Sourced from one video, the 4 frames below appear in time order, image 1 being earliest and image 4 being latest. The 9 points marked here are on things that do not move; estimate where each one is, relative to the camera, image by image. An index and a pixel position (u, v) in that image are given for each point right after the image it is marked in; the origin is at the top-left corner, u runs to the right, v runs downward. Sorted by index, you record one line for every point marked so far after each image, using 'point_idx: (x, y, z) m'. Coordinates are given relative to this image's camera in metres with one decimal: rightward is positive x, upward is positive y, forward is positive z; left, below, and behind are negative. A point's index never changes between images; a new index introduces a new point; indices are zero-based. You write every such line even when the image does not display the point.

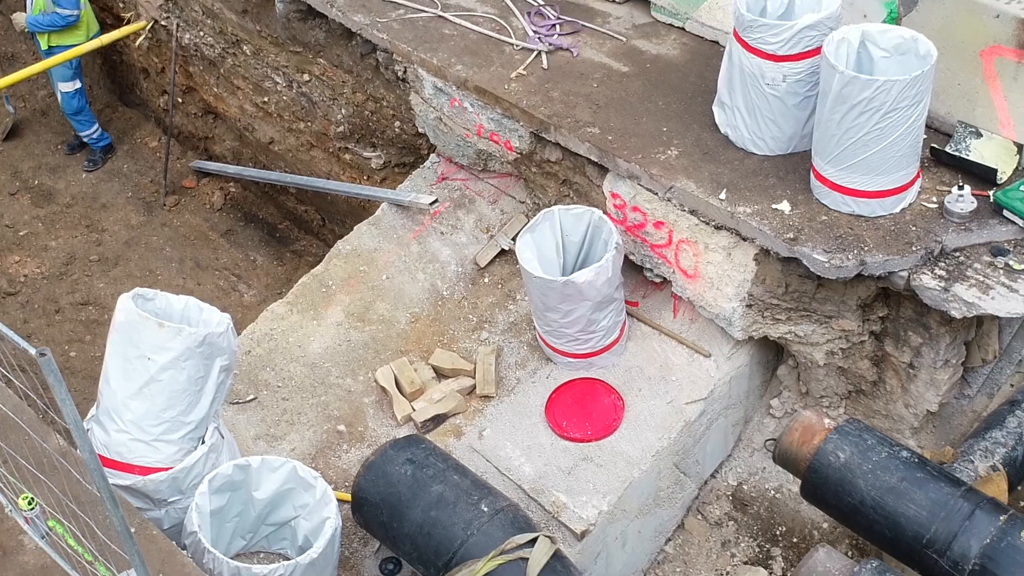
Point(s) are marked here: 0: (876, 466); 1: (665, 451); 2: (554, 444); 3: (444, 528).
0: (+0.8, -0.4, +2.9) m
1: (+0.4, -0.4, +3.4) m
2: (+0.1, -0.4, +3.4) m
3: (-0.2, -0.6, +2.9) m
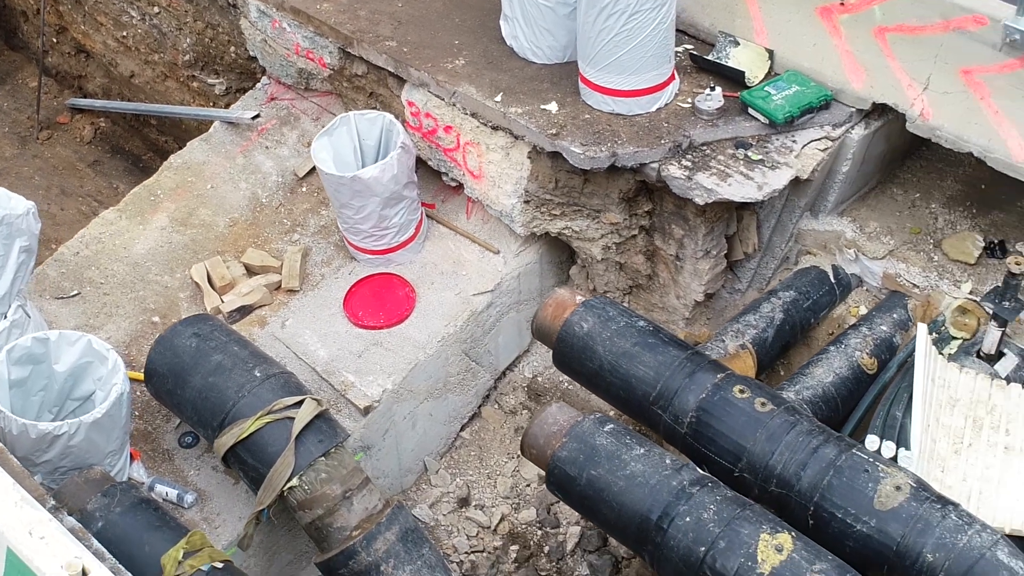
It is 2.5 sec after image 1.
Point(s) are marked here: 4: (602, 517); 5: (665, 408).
0: (+0.3, -0.1, +3.2) m
1: (-0.2, -0.1, +3.7) m
2: (-0.5, -0.1, +3.7) m
3: (-0.7, -0.3, +3.2) m
4: (+0.2, -0.5, +2.9) m
5: (+0.4, -0.3, +3.1) m
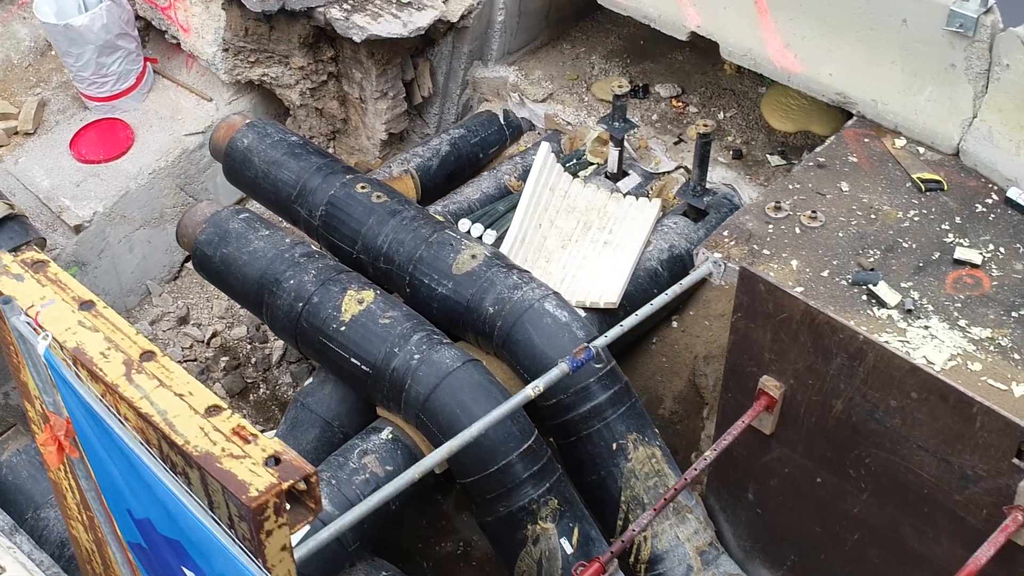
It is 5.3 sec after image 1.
0: (-0.7, +0.4, +3.7) m
1: (-1.2, +0.4, +4.2) m
2: (-1.5, +0.4, +4.2) m
3: (-1.7, +0.3, +3.7) m
4: (-0.8, 0.0, +3.4) m
5: (-0.6, +0.2, +3.6) m
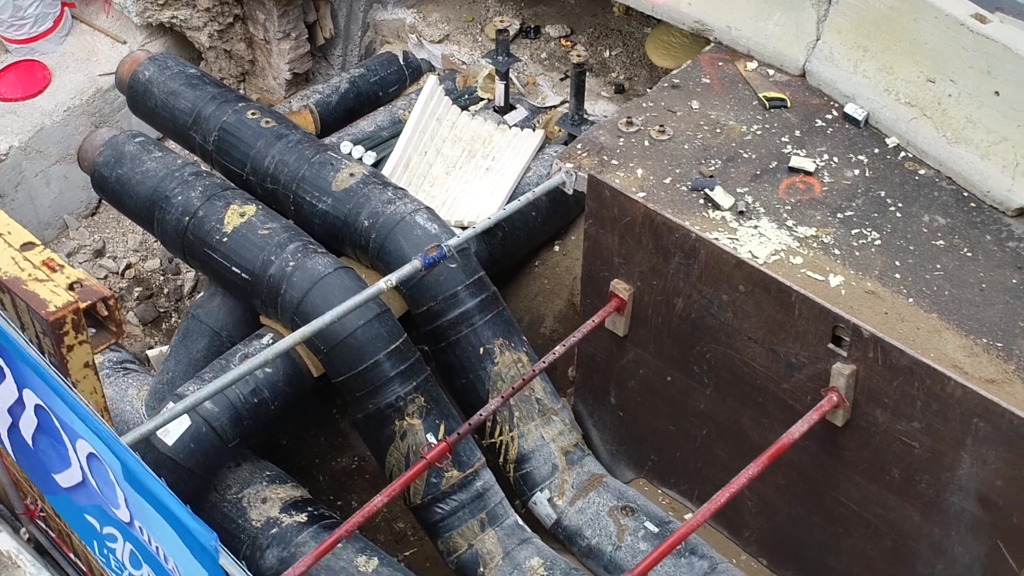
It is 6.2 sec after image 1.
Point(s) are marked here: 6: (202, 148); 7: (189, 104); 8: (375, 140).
0: (-1.1, +0.7, +3.9) m
1: (-1.5, +0.6, +4.4) m
2: (-1.8, +0.6, +4.4) m
3: (-2.1, +0.5, +3.9) m
4: (-1.1, +0.2, +3.6) m
5: (-0.9, +0.5, +3.8) m
6: (-0.9, +0.4, +3.8) m
7: (-1.0, +0.6, +3.8) m
8: (-0.4, +0.5, +4.0) m
